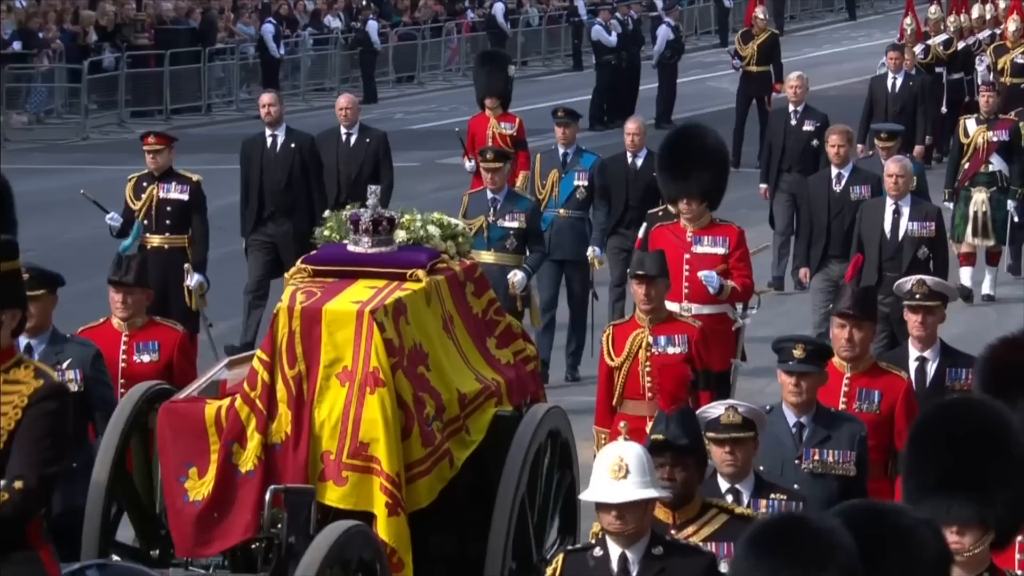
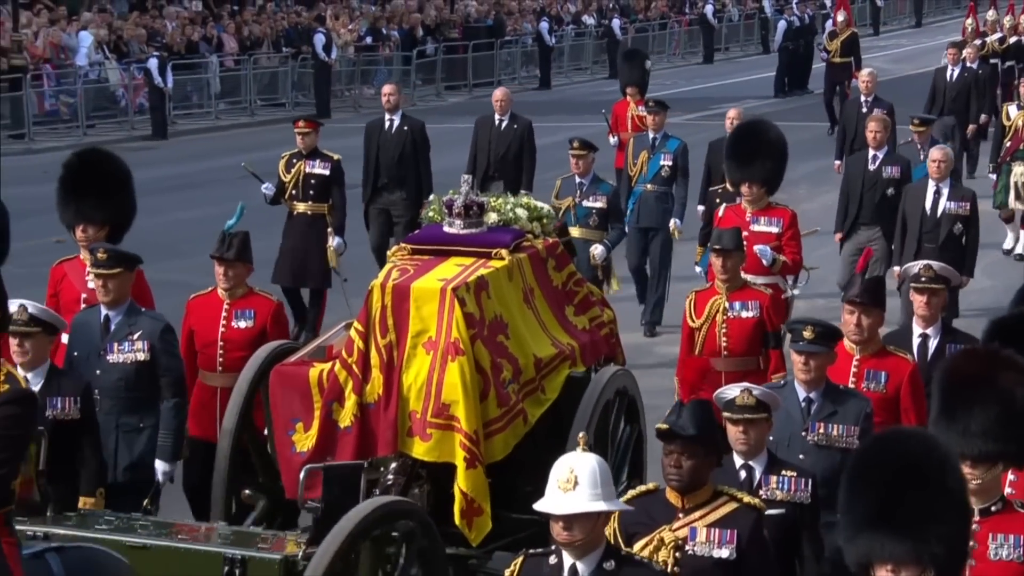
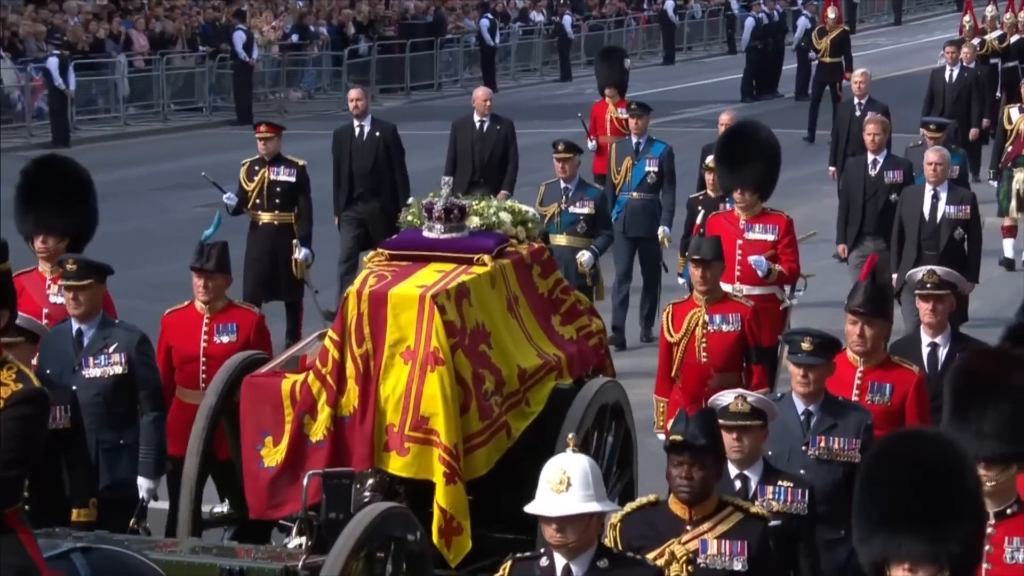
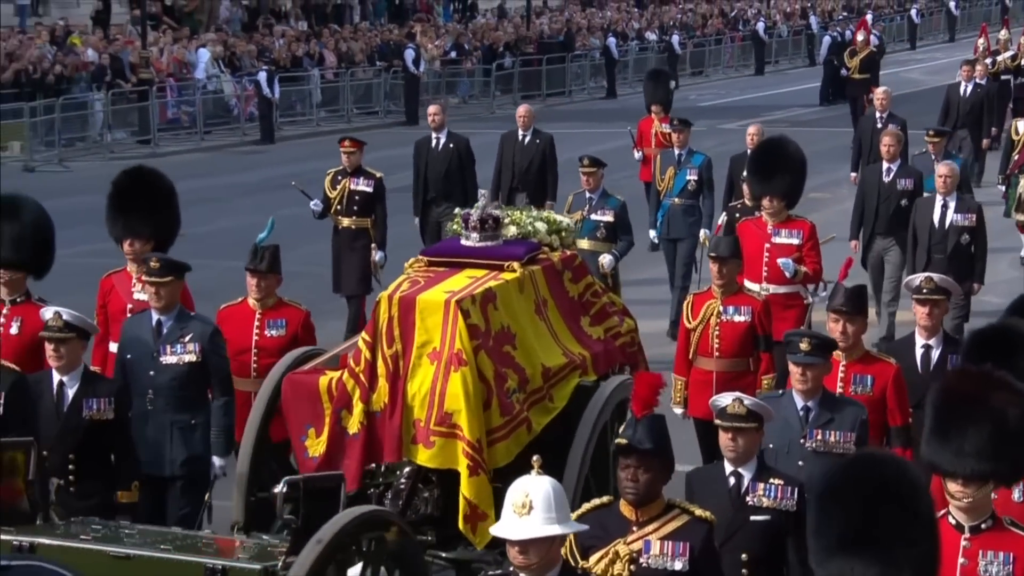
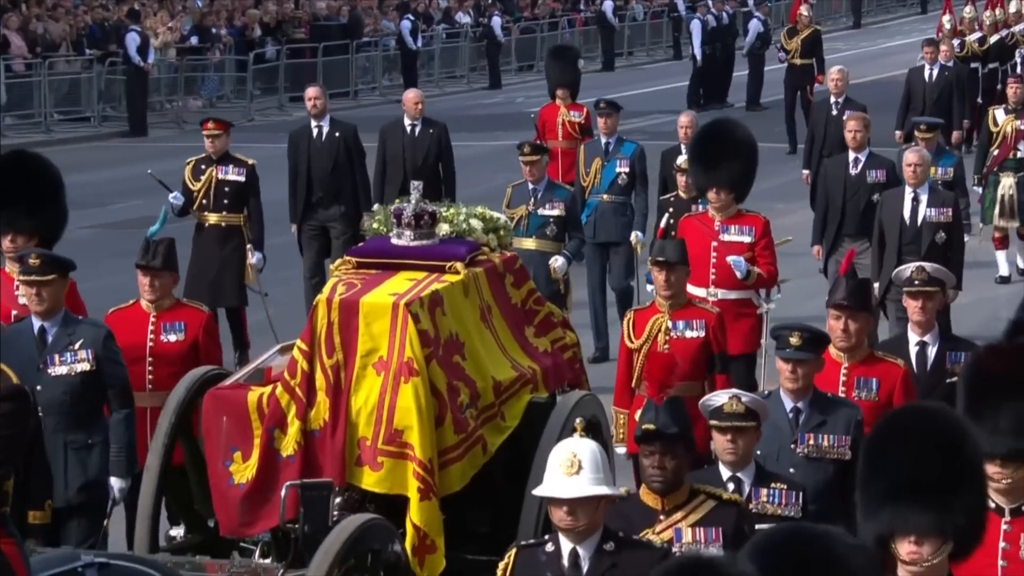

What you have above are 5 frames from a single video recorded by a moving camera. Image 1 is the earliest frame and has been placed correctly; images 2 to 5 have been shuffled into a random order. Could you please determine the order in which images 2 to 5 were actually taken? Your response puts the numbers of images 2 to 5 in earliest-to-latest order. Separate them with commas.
5, 3, 2, 4
